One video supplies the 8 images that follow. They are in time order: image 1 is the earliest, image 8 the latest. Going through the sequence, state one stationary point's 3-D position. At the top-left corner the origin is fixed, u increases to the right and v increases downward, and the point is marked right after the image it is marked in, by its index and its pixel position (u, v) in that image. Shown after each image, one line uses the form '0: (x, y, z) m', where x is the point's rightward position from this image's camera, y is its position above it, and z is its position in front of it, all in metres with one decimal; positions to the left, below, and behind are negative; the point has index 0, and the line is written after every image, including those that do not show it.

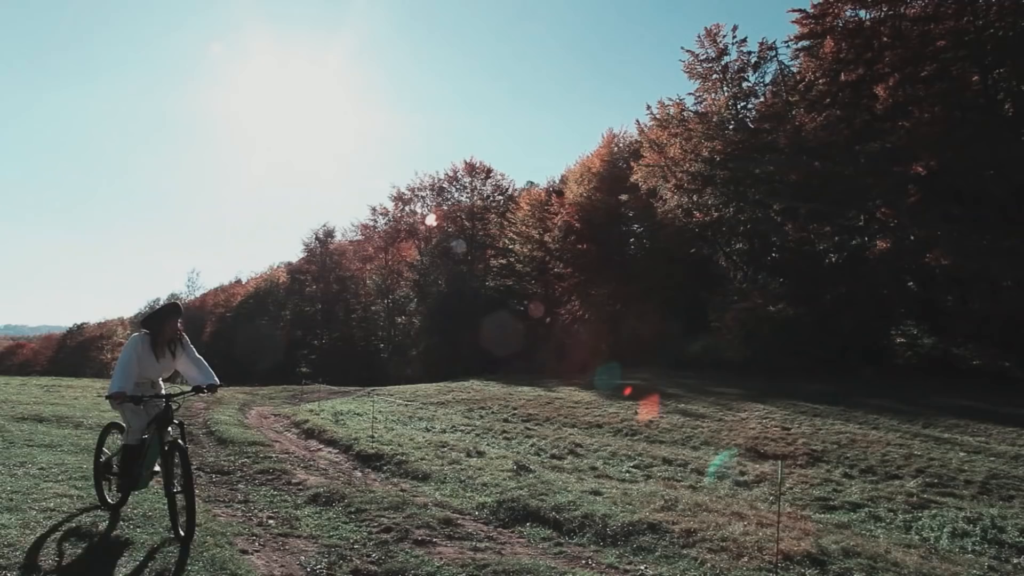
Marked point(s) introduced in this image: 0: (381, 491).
0: (-1.5, -2.2, +6.8) m
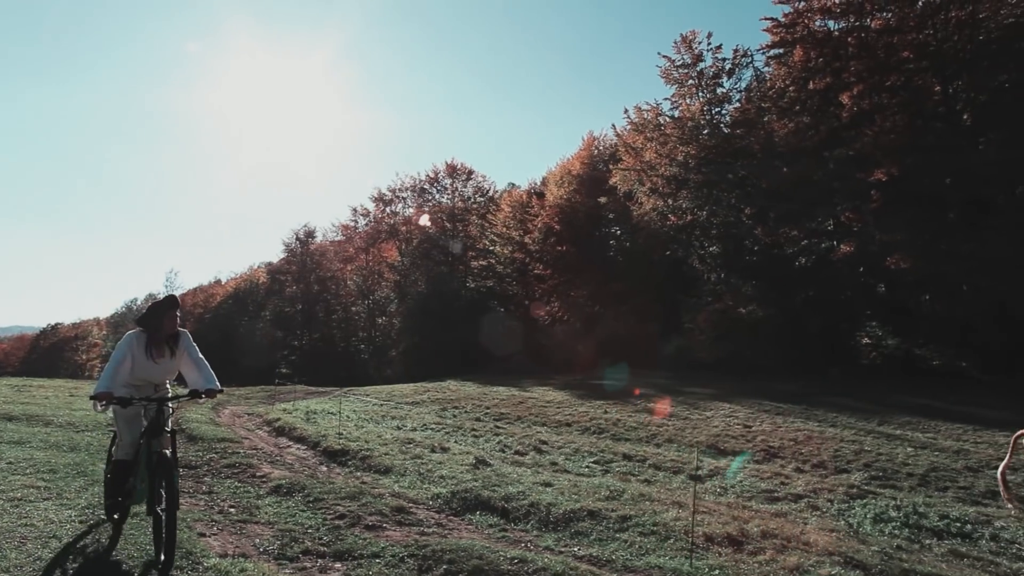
0: (-2.0, -2.2, +7.2) m
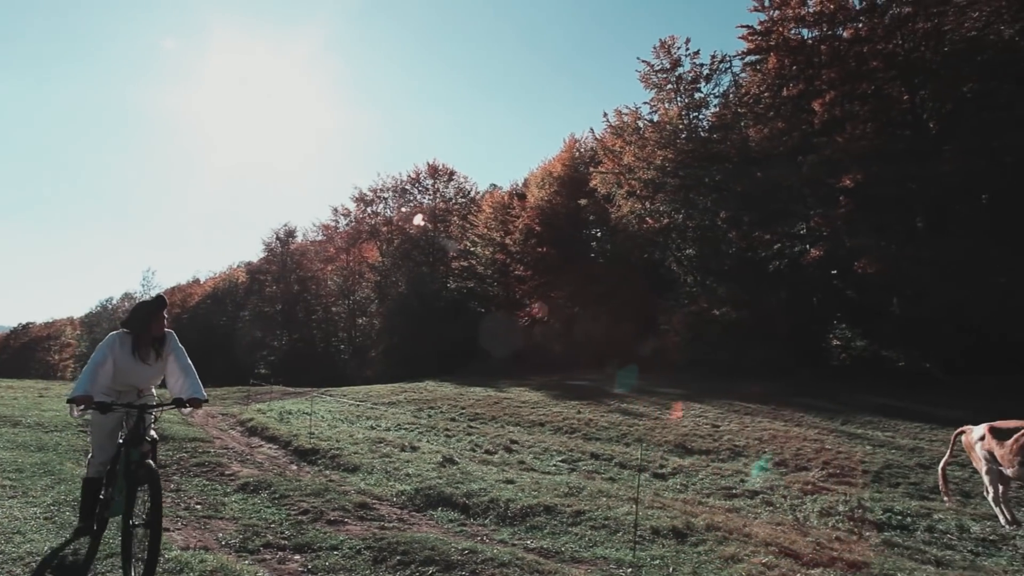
0: (-2.4, -2.3, +7.4) m
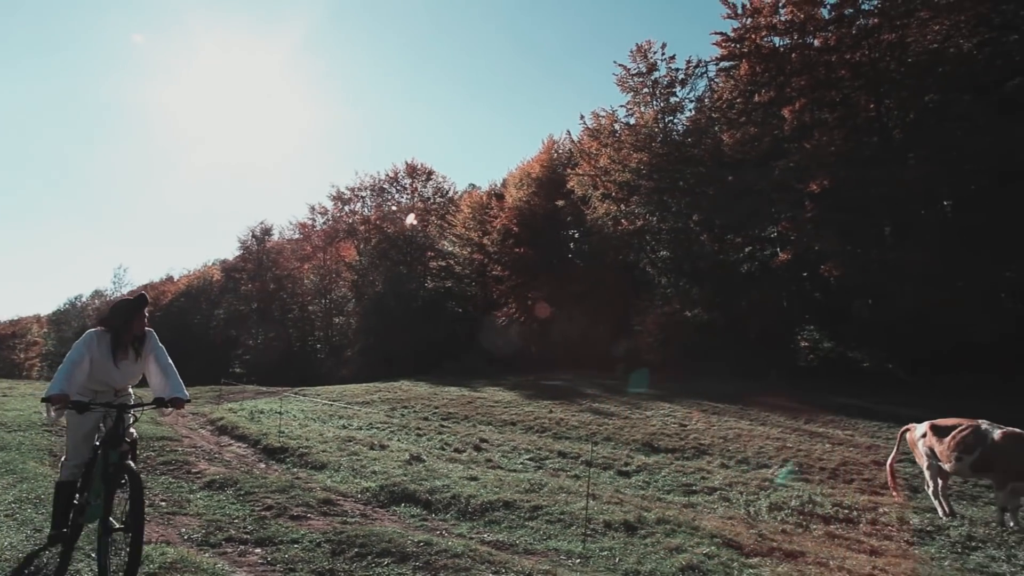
0: (-2.9, -2.3, +7.5) m
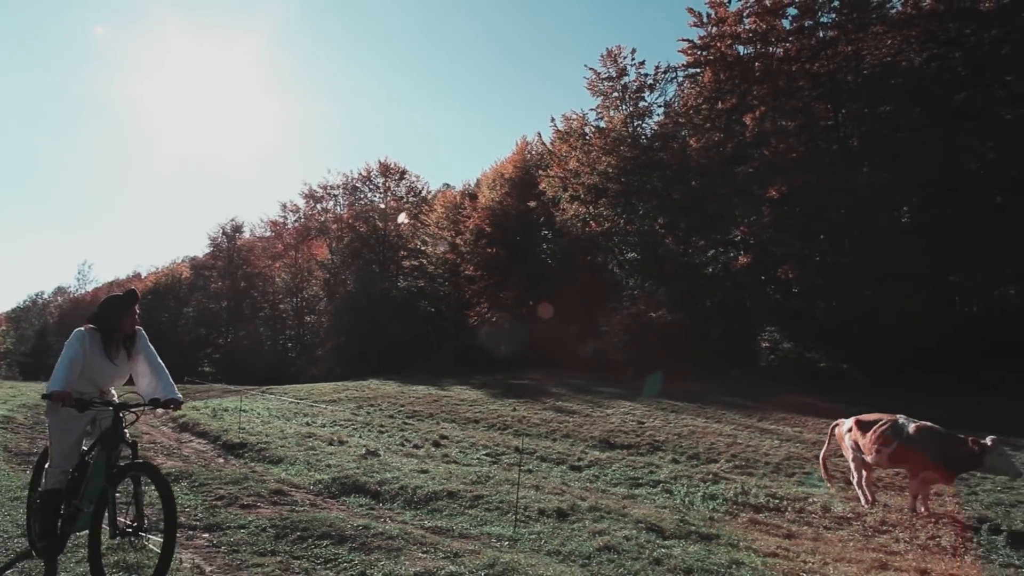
0: (-3.5, -2.3, +7.7) m
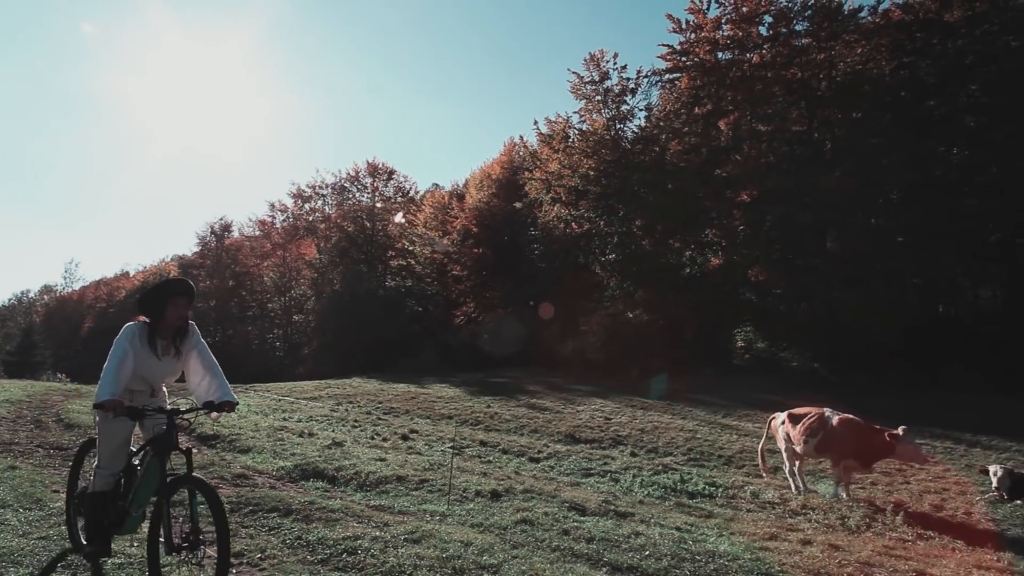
0: (-4.2, -2.3, +8.3) m
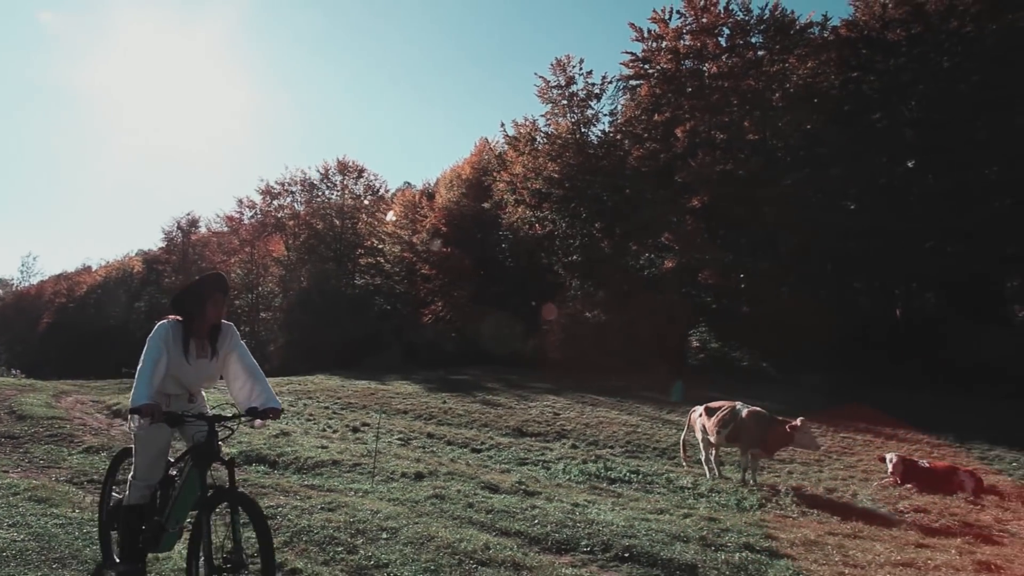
0: (-5.2, -2.3, +8.8) m
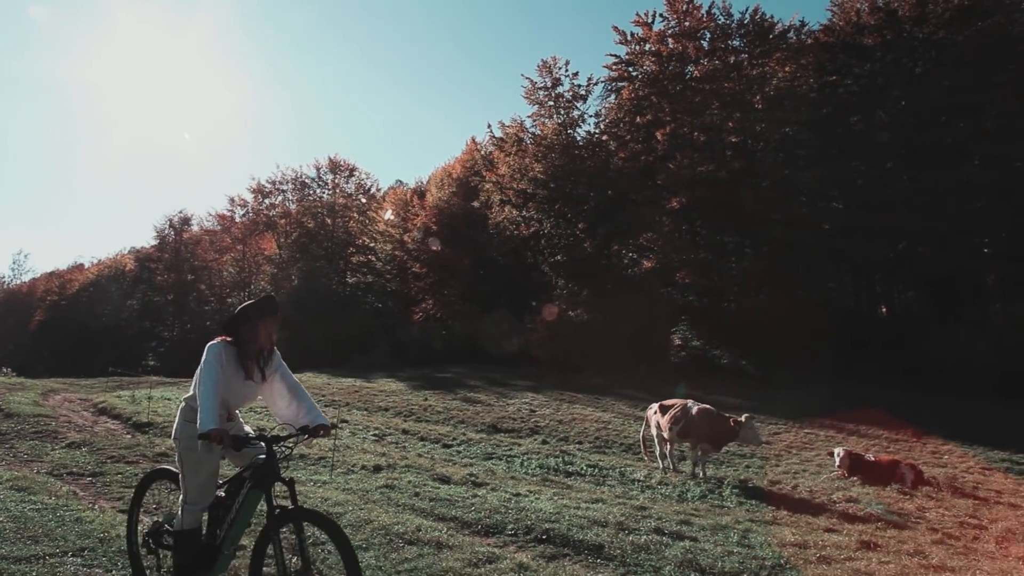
0: (-5.8, -2.3, +9.4) m
